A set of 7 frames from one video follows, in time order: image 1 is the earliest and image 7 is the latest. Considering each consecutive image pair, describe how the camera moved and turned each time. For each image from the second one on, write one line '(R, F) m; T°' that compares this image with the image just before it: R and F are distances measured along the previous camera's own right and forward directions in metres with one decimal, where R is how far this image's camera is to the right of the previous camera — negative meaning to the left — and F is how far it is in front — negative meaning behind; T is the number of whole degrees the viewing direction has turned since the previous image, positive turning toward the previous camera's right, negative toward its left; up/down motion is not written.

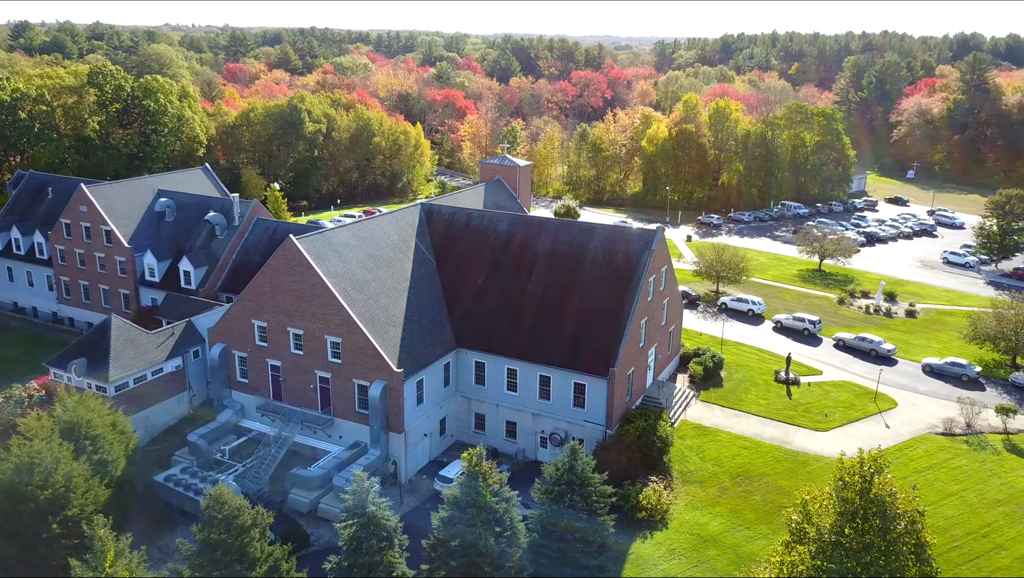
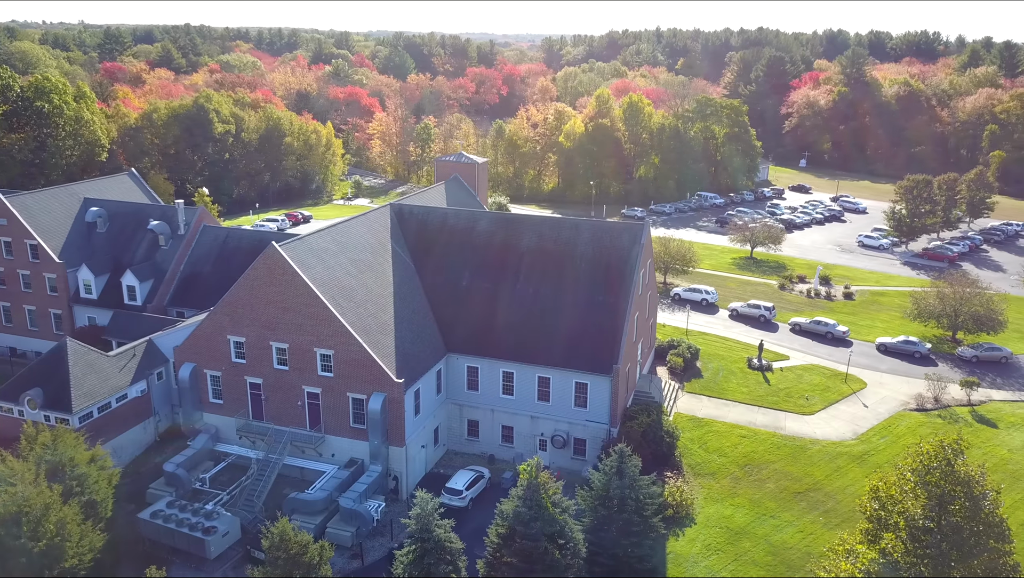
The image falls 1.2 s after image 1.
(-4.7, +1.5) m; +8°
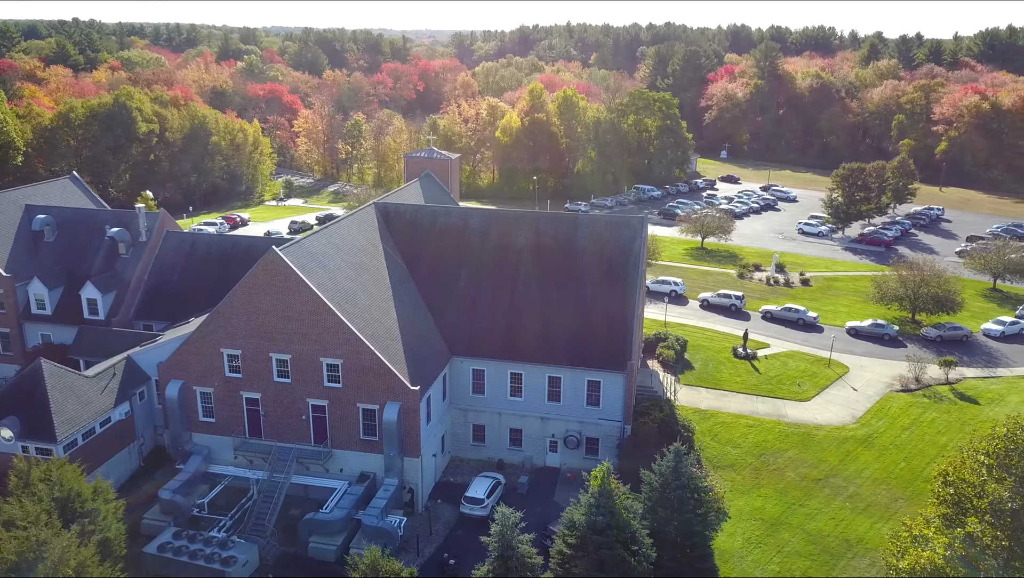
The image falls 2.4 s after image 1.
(-4.2, +1.3) m; +7°
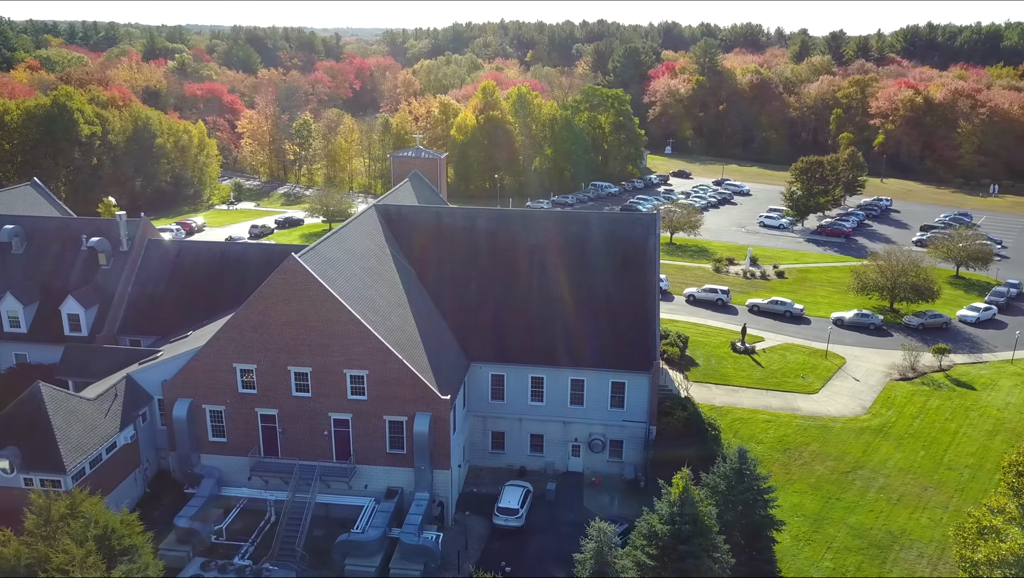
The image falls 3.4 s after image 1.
(-3.7, +1.2) m; +5°
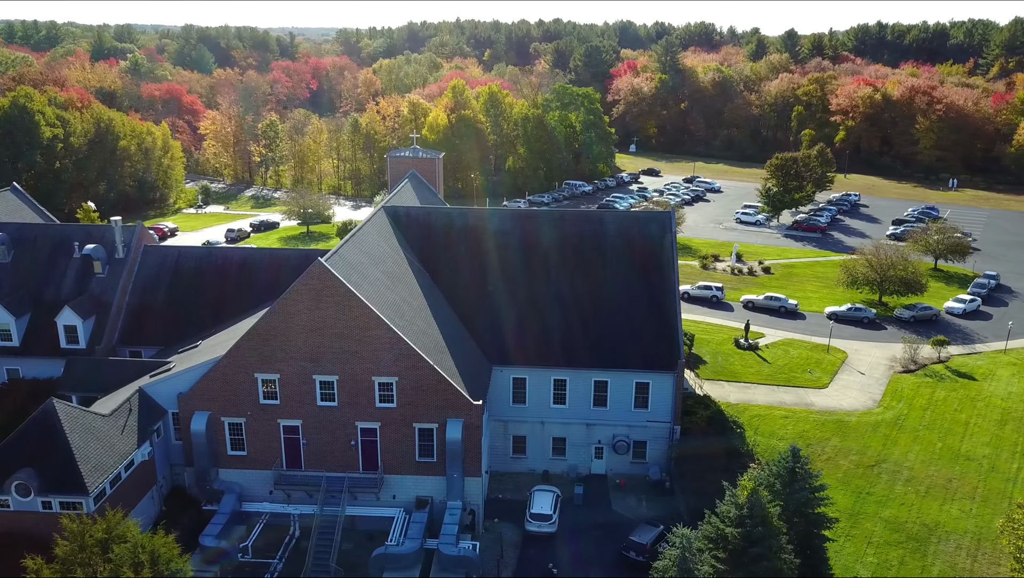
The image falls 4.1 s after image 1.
(-2.8, +0.7) m; +3°
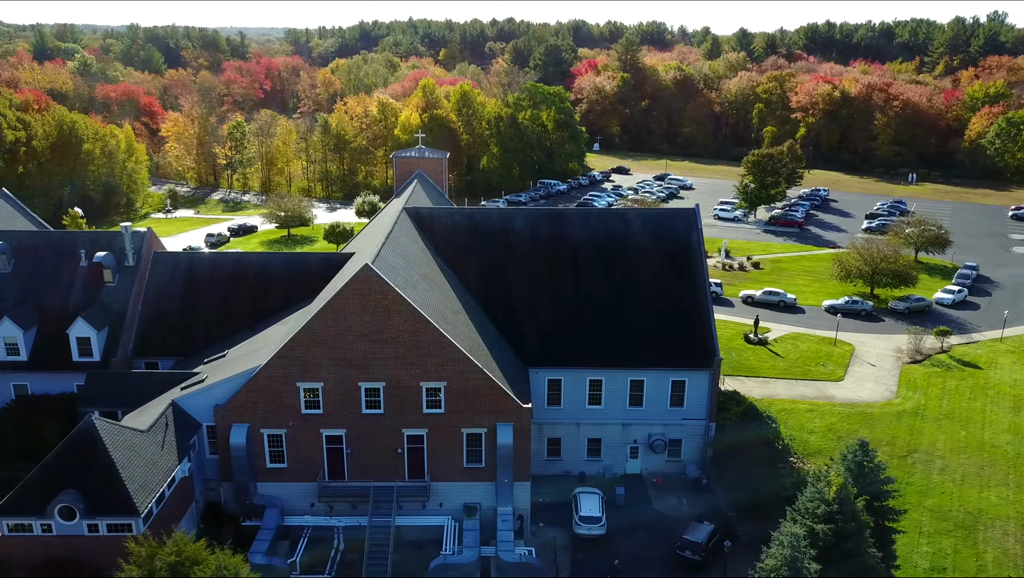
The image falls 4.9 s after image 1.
(-3.5, +0.6) m; +4°
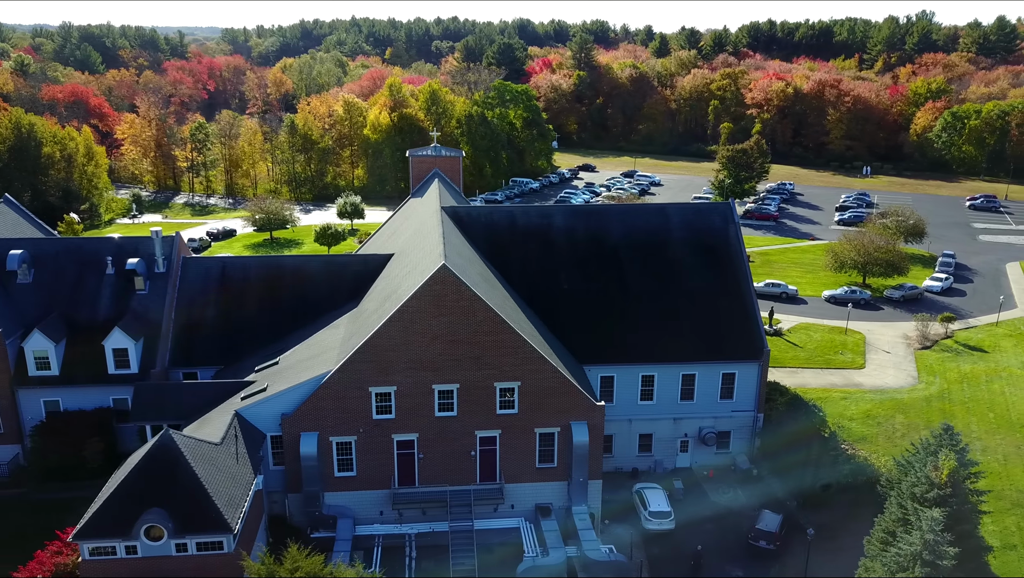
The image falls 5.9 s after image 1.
(-4.6, +0.5) m; +4°
